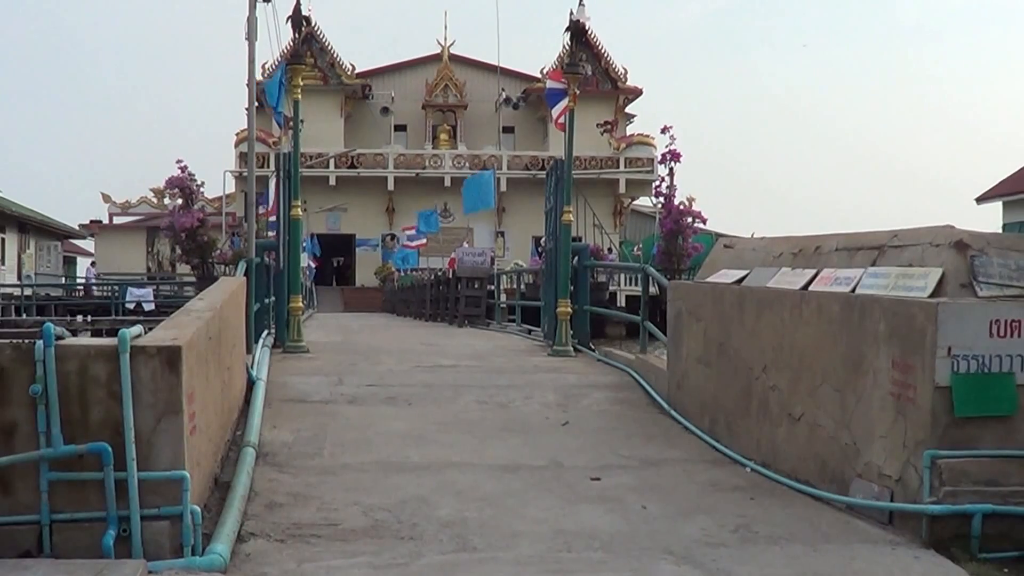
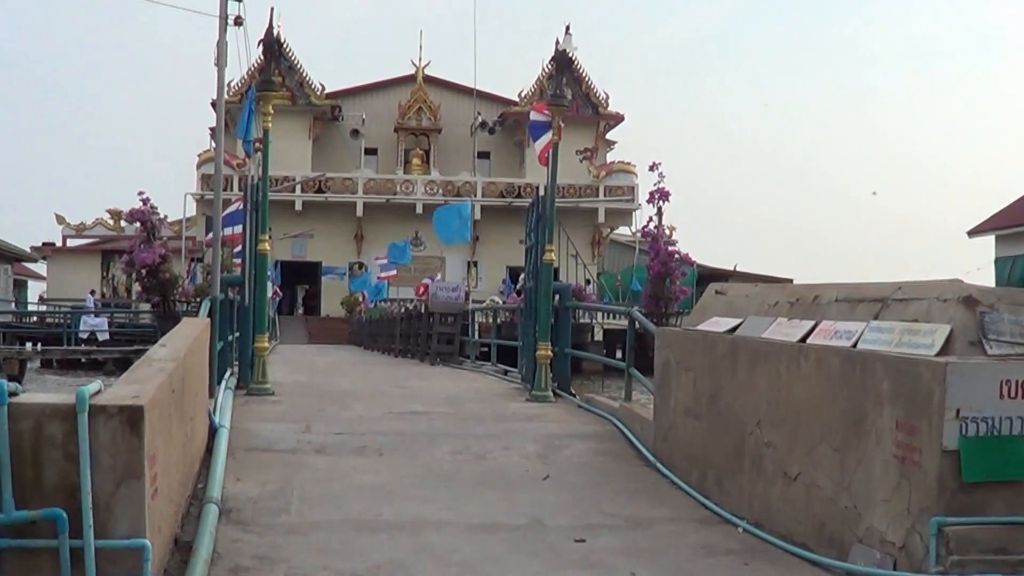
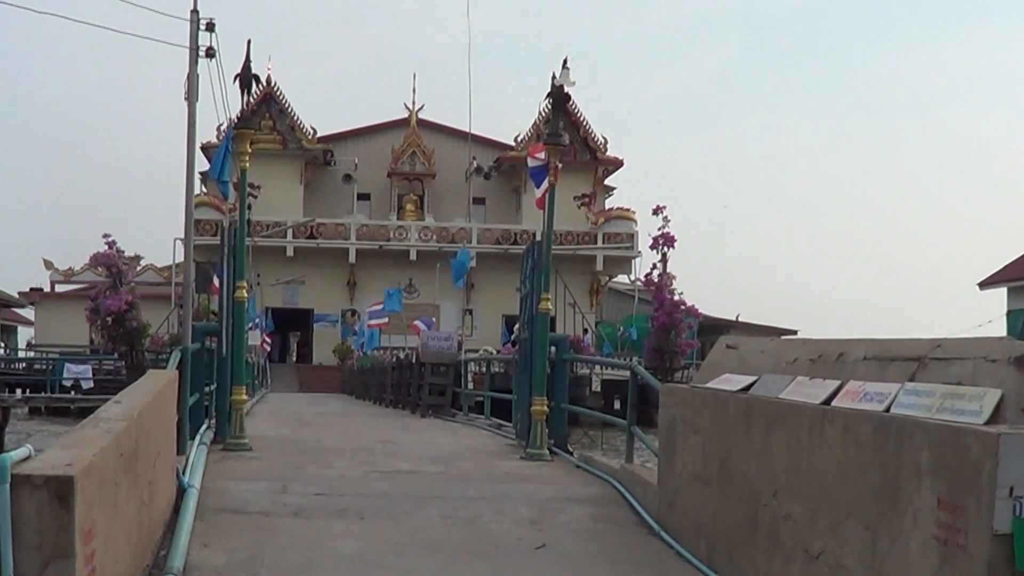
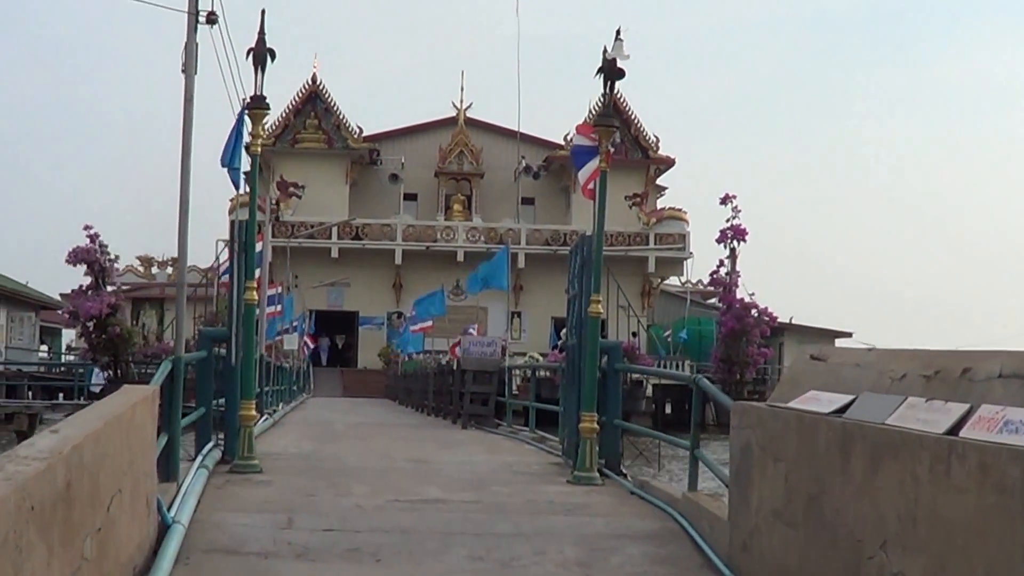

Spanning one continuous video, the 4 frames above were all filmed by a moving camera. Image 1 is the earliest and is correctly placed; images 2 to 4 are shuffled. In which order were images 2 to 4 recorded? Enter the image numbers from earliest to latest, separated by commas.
2, 3, 4
